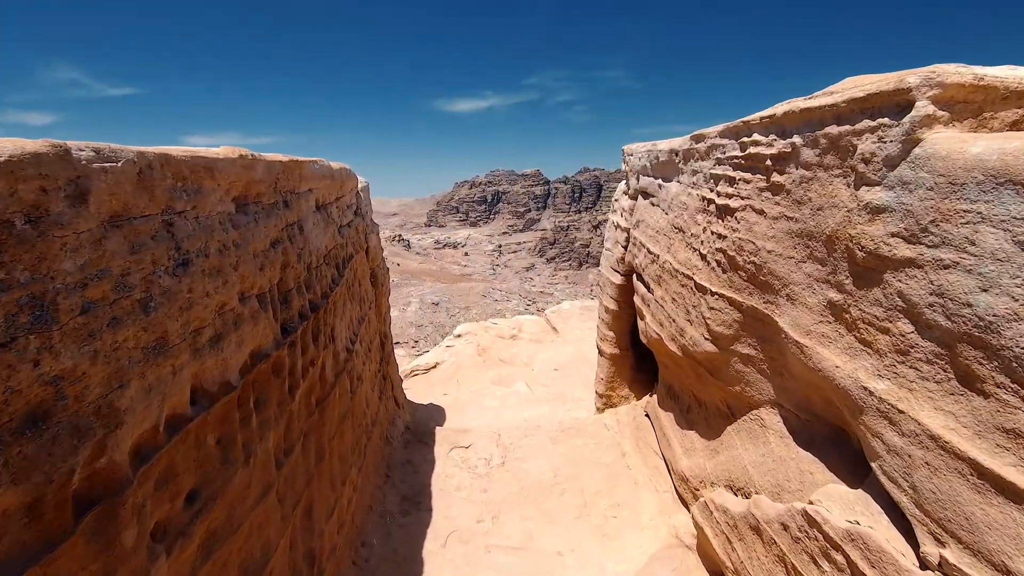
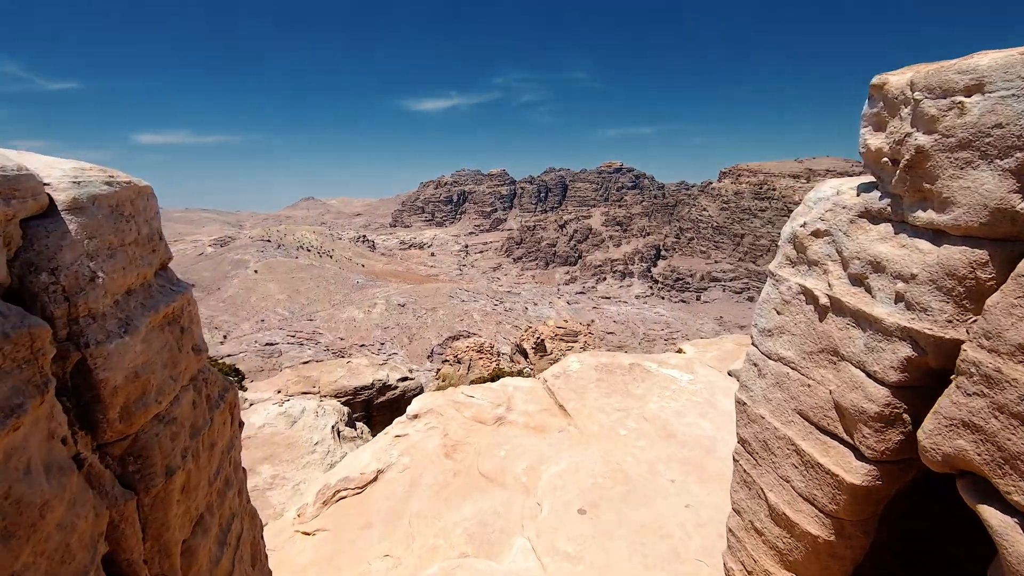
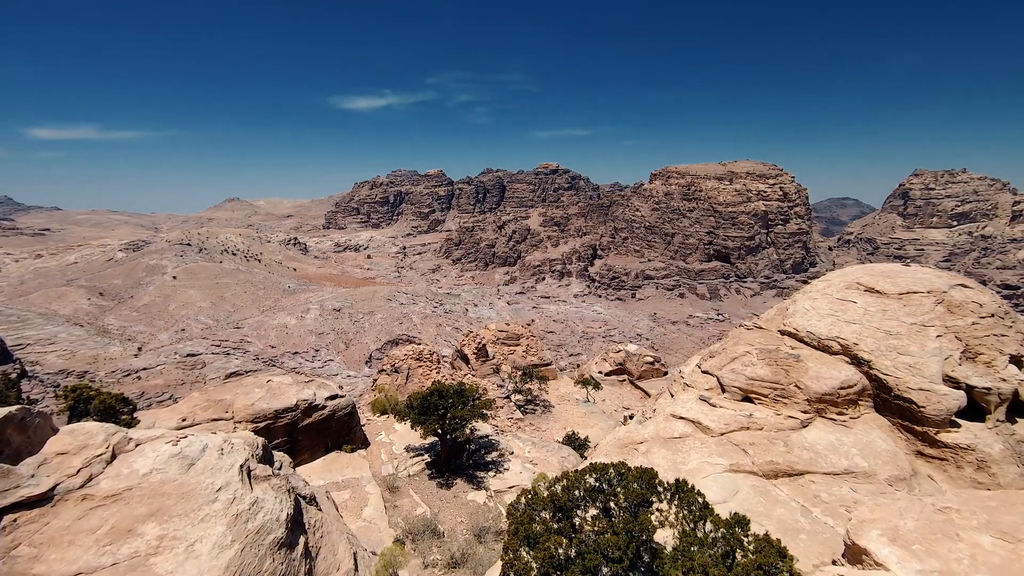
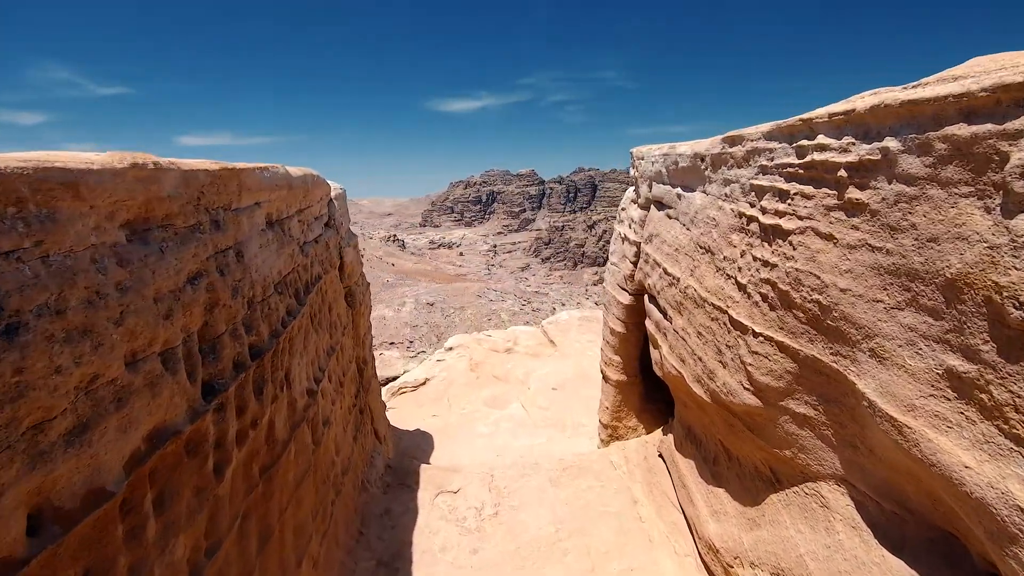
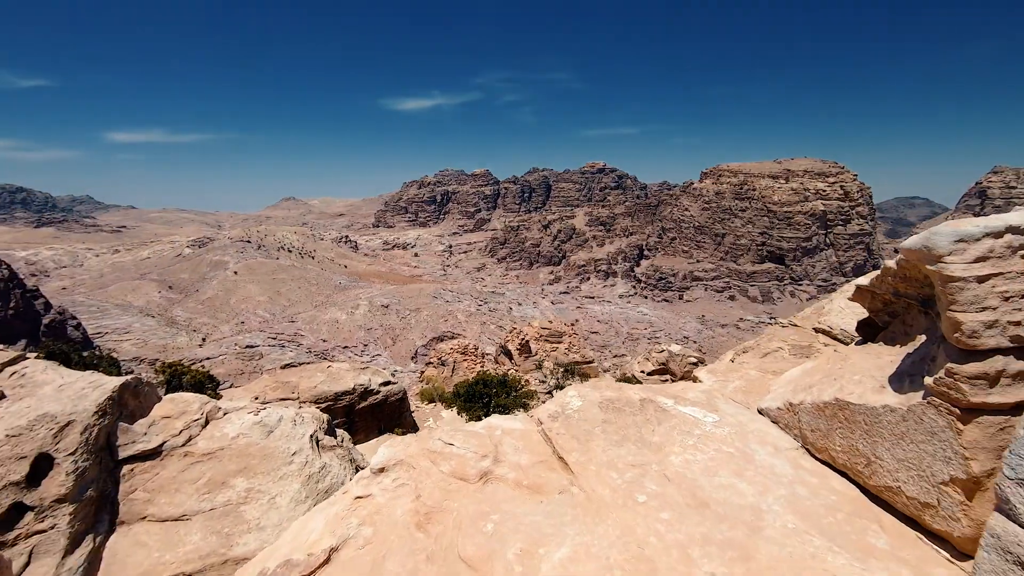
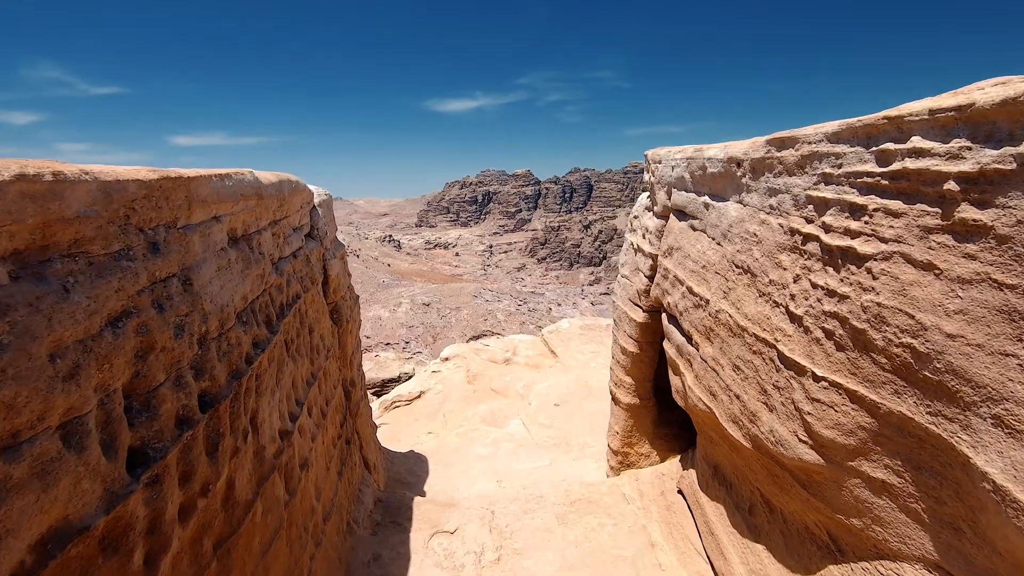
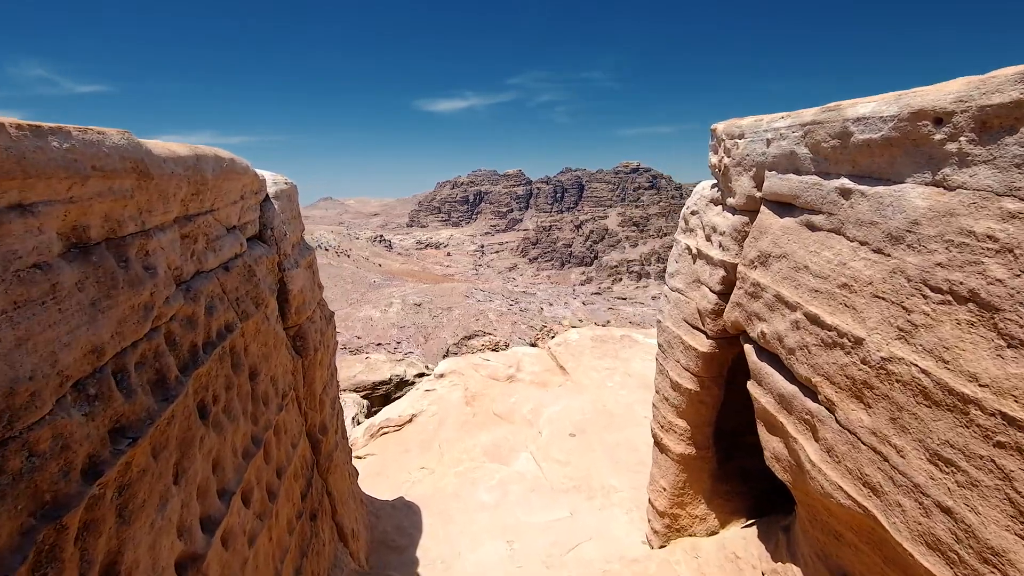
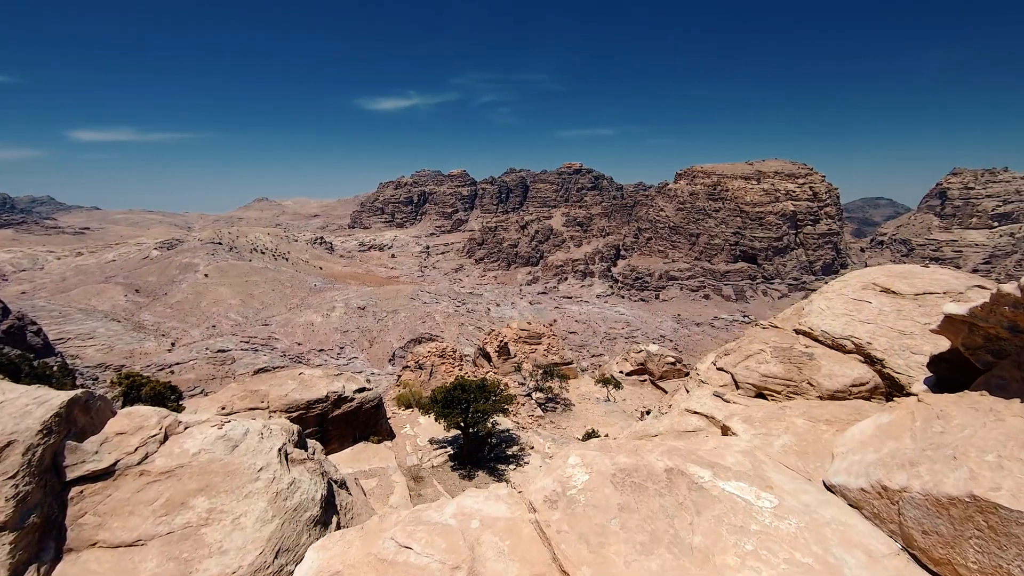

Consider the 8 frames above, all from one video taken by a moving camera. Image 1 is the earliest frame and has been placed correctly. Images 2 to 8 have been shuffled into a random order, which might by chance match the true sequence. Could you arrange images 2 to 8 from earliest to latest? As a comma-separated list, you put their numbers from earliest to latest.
4, 6, 7, 2, 5, 8, 3
